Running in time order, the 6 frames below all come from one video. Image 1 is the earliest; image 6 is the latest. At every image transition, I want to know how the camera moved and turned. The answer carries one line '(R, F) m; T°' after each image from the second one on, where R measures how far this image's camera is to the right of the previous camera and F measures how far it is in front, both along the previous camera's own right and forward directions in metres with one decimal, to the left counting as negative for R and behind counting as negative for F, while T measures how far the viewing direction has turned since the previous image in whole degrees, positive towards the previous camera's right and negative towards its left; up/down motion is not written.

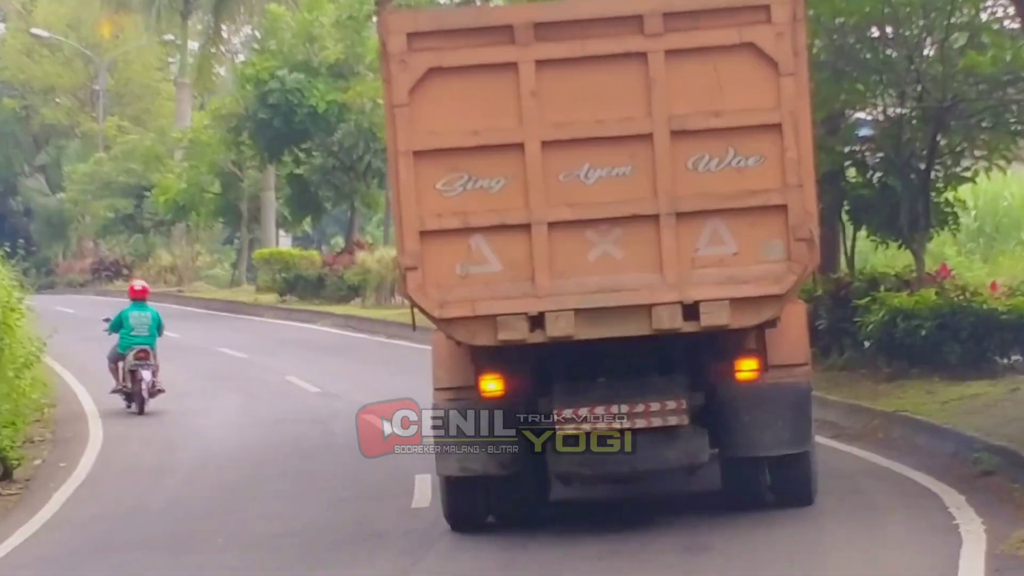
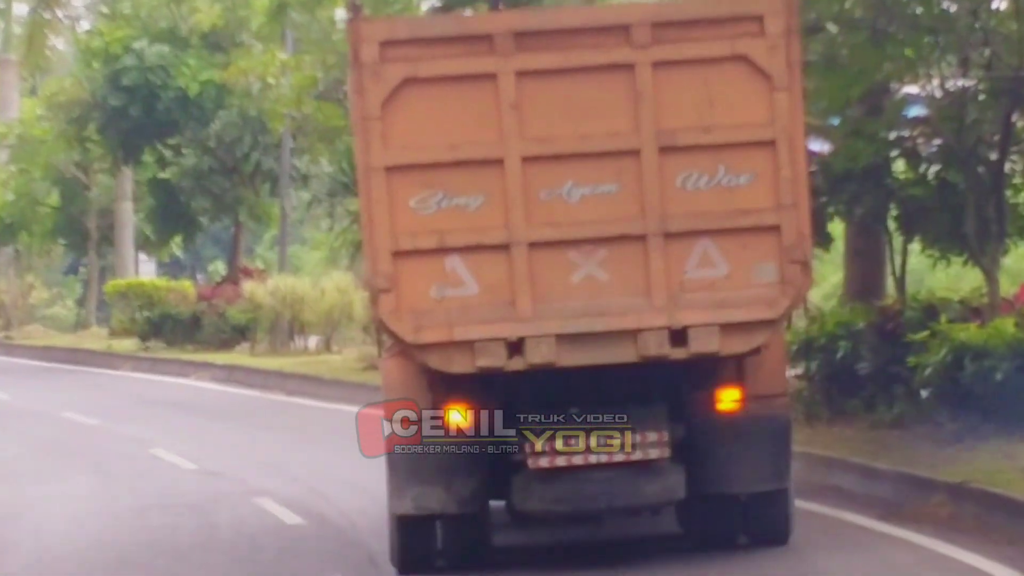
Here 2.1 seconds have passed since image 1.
(+0.4, +4.3) m; 0°
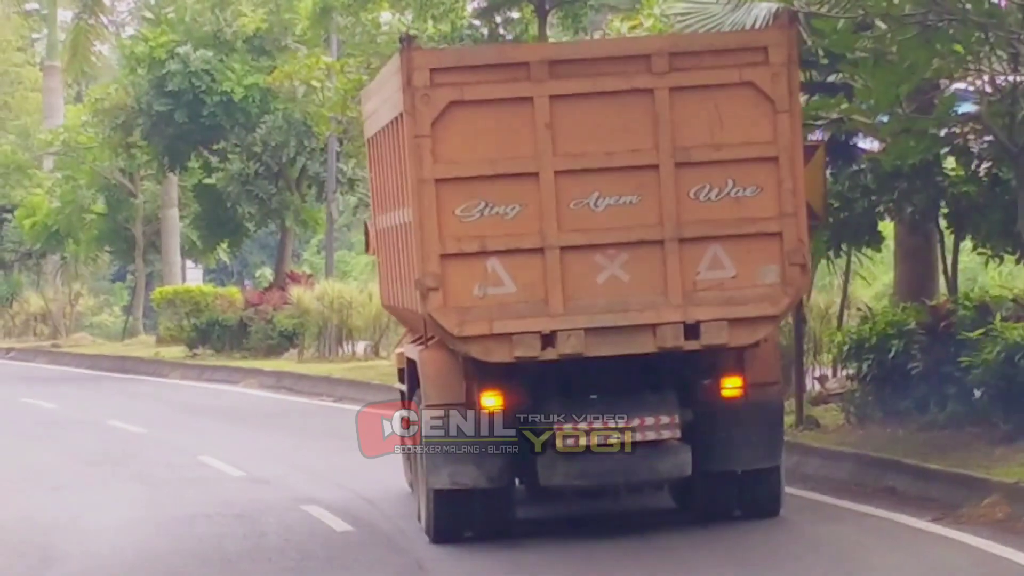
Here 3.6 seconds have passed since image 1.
(-0.3, +0.1) m; -1°
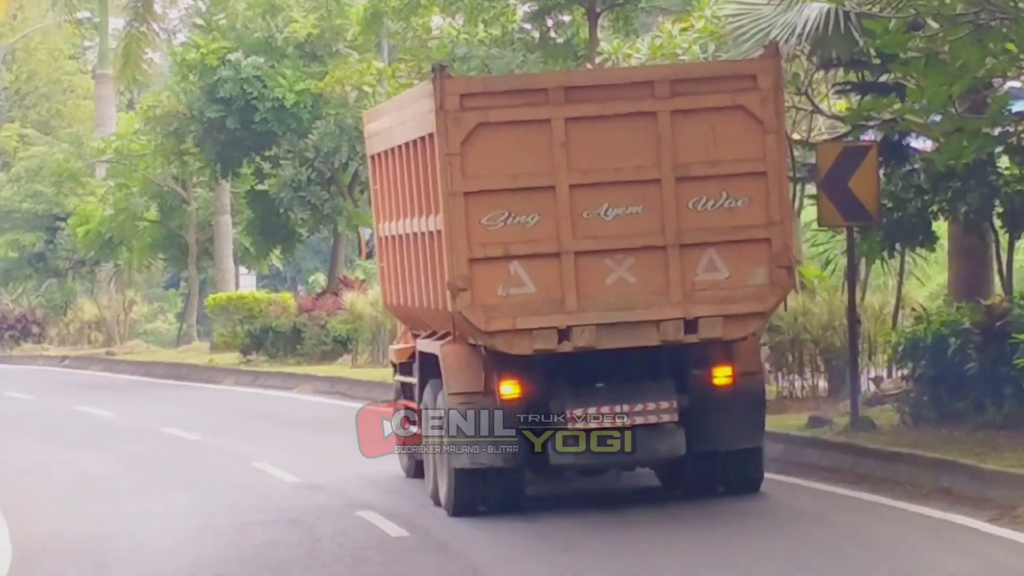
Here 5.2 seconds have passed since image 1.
(-0.3, 0.0) m; 0°
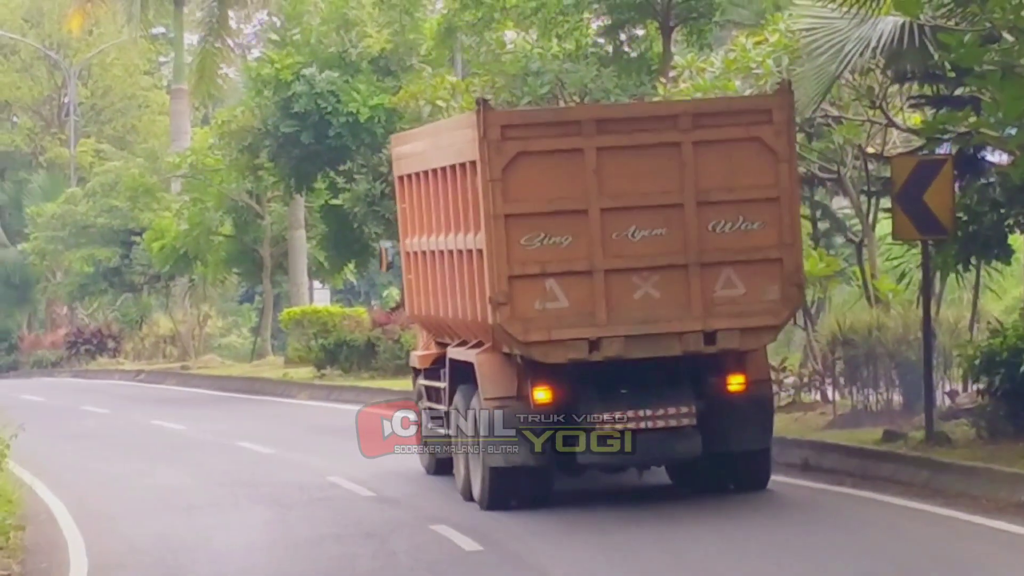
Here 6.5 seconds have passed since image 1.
(-0.4, 0.0) m; -1°
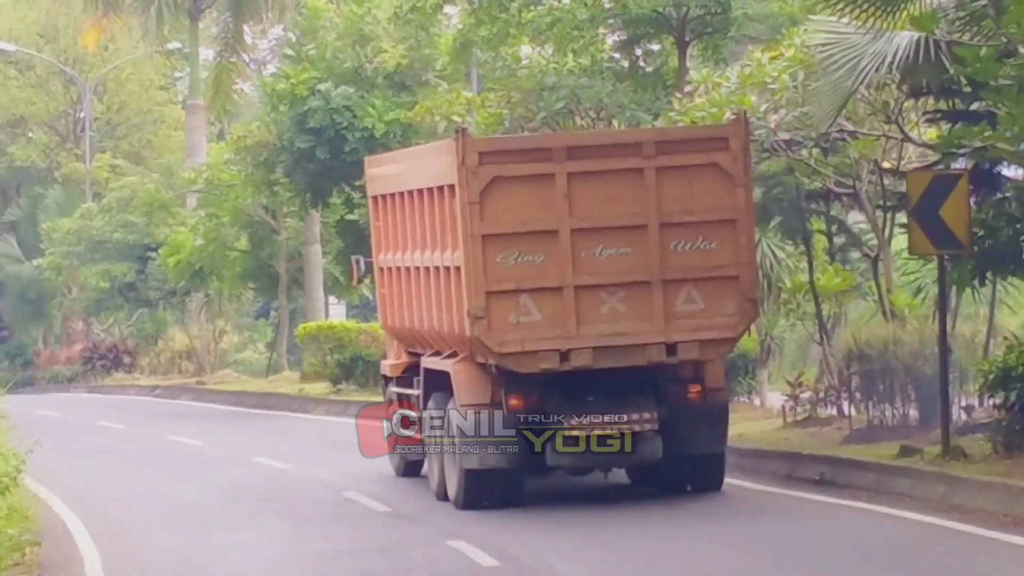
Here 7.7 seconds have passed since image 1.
(-0.1, 0.0) m; 0°
